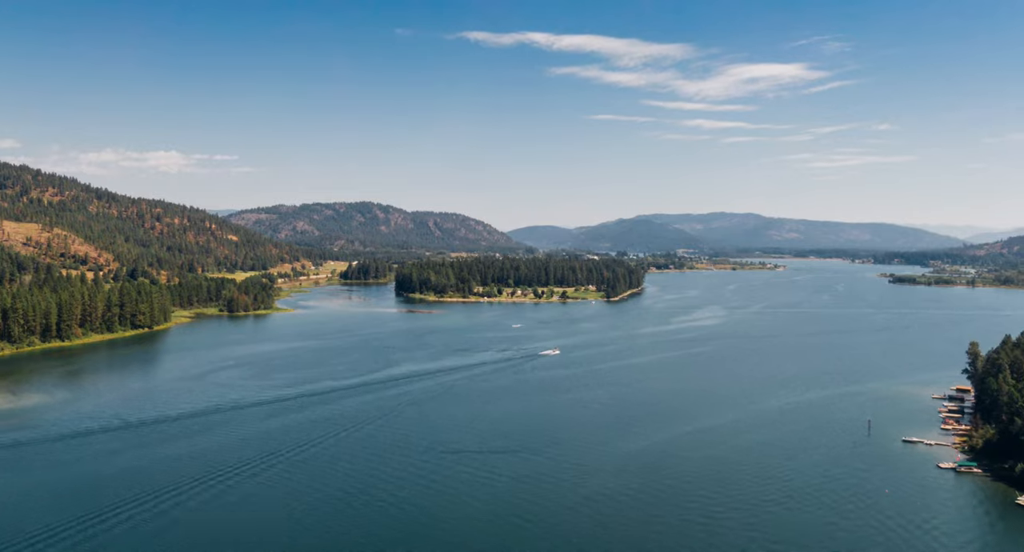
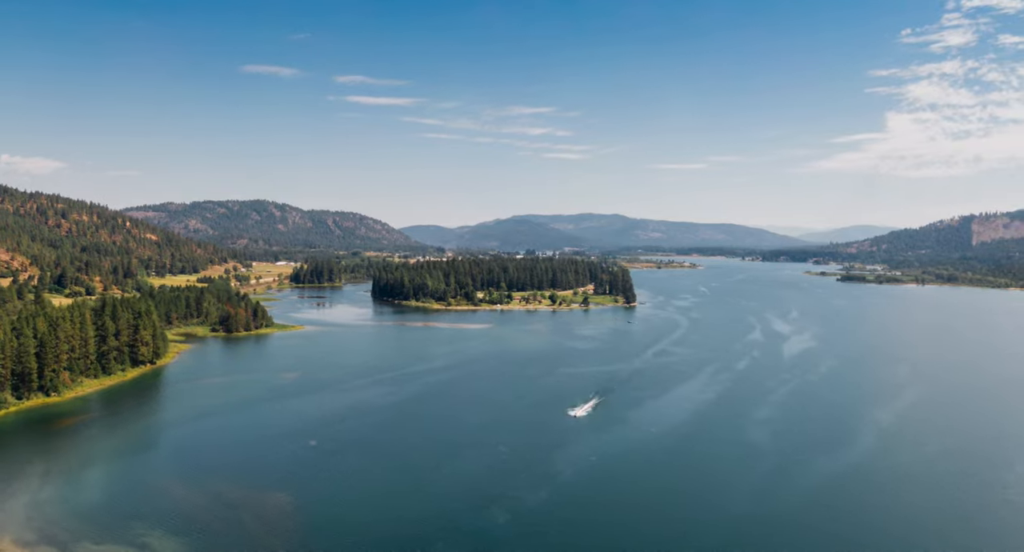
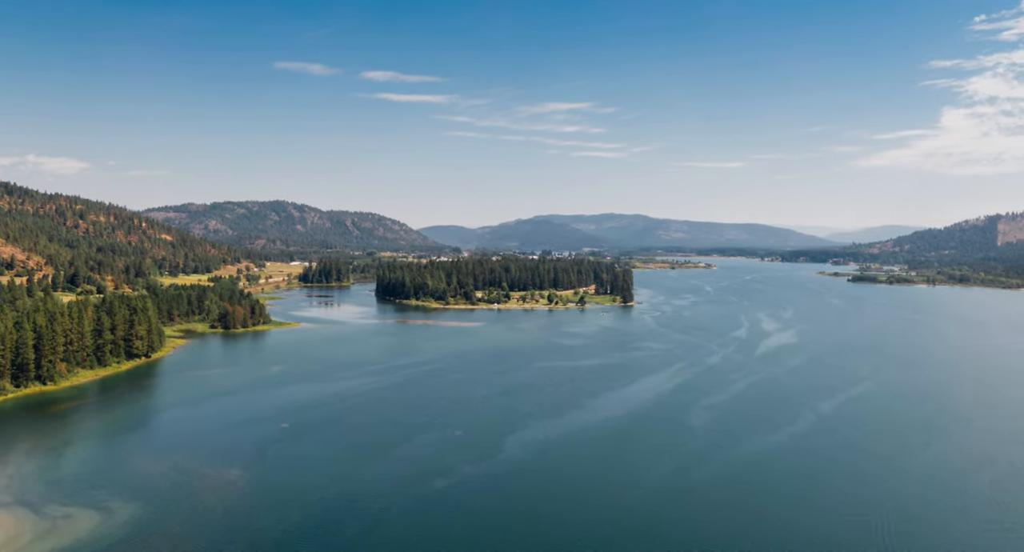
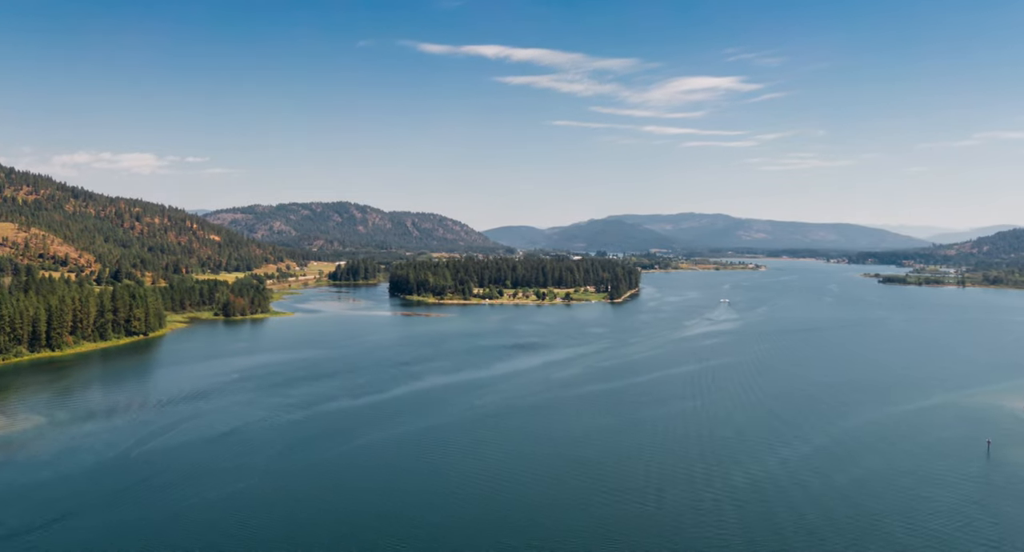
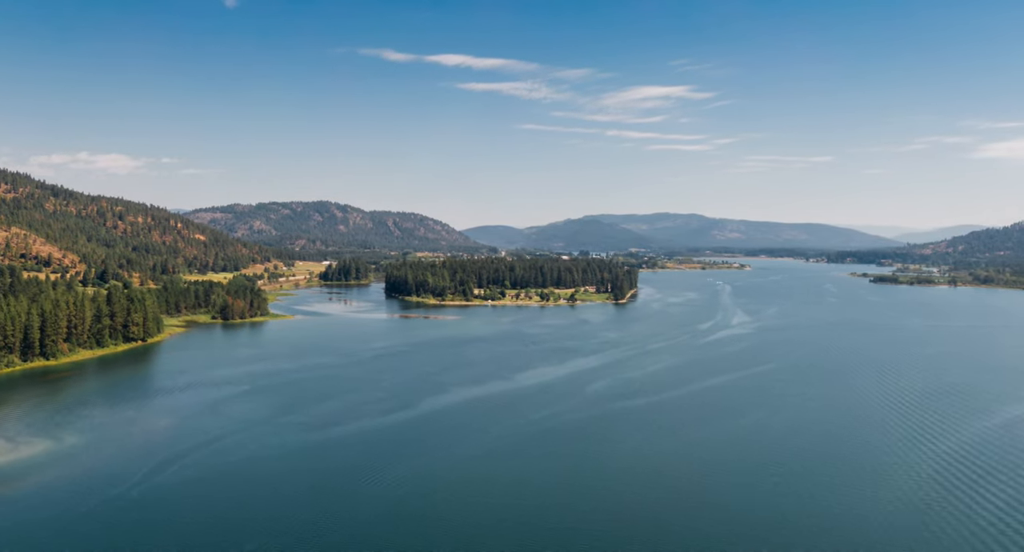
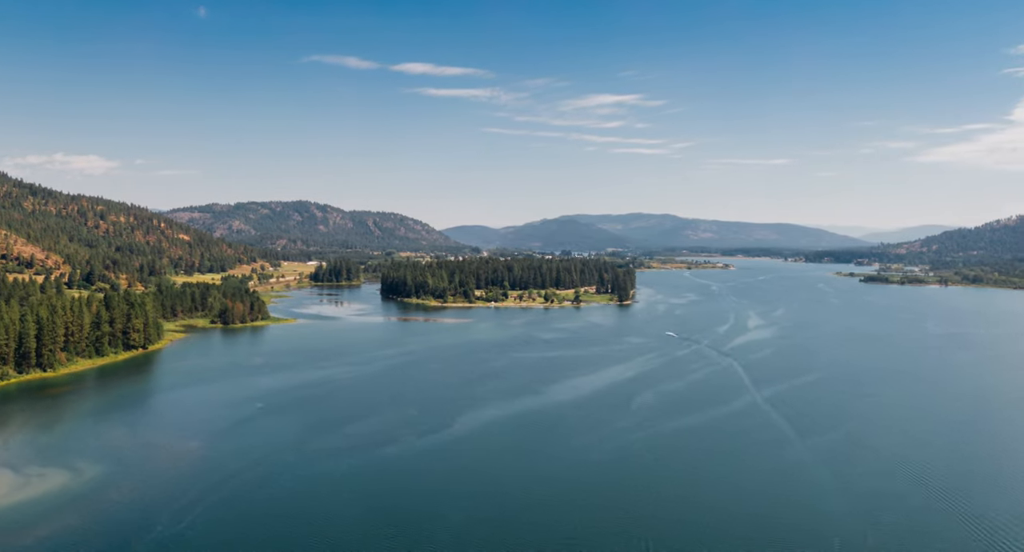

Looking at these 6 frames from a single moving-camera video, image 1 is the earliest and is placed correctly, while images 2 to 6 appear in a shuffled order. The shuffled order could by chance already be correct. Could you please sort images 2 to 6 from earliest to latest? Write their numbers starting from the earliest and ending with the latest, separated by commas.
4, 5, 6, 3, 2
